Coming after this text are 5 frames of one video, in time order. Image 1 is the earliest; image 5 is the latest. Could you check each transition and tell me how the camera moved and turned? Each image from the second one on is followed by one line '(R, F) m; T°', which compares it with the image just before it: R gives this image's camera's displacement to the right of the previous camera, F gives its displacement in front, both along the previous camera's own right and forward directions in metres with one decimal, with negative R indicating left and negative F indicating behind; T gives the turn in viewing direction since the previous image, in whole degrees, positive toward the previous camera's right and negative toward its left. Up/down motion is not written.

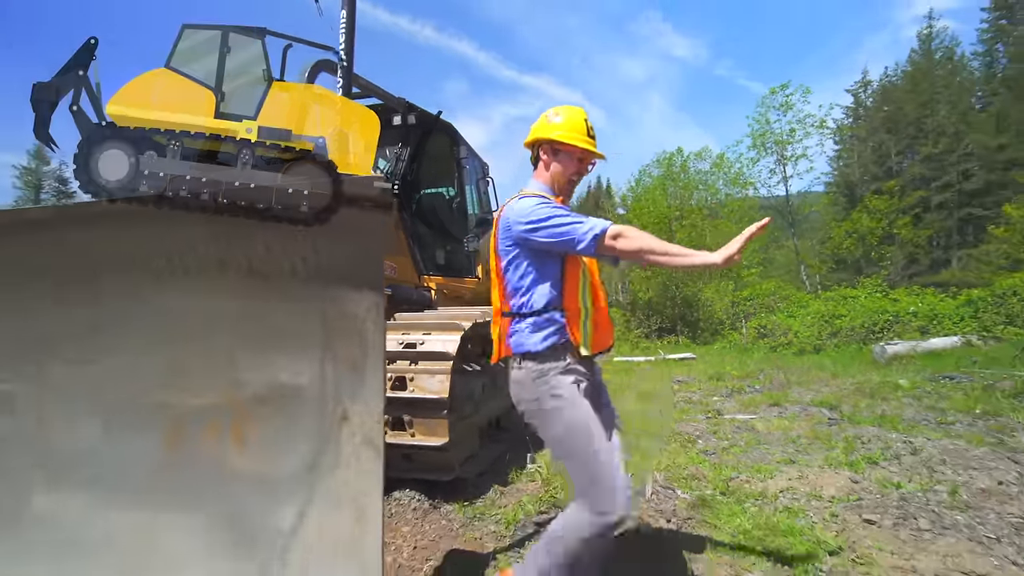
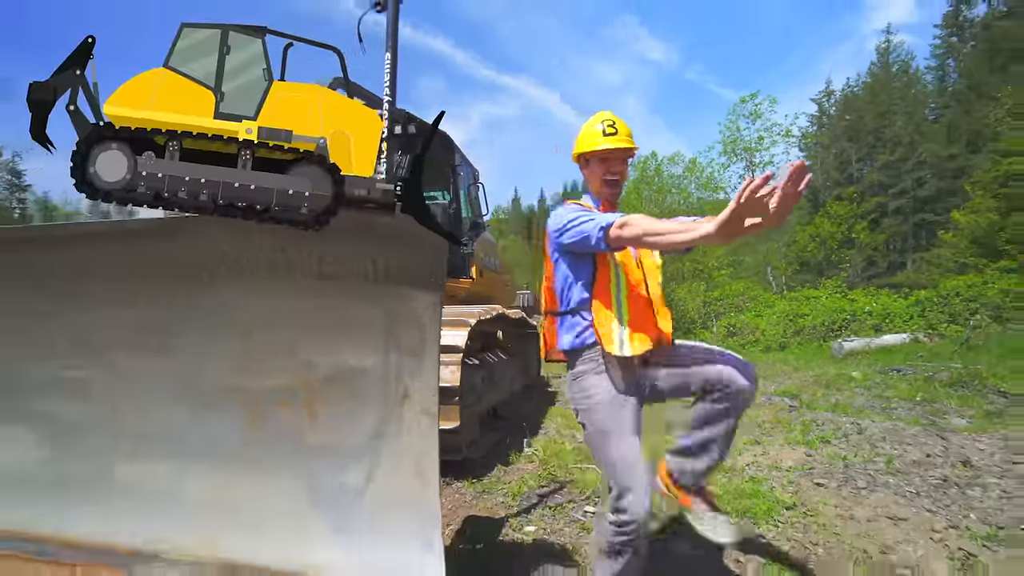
(-0.2, -0.4) m; +3°
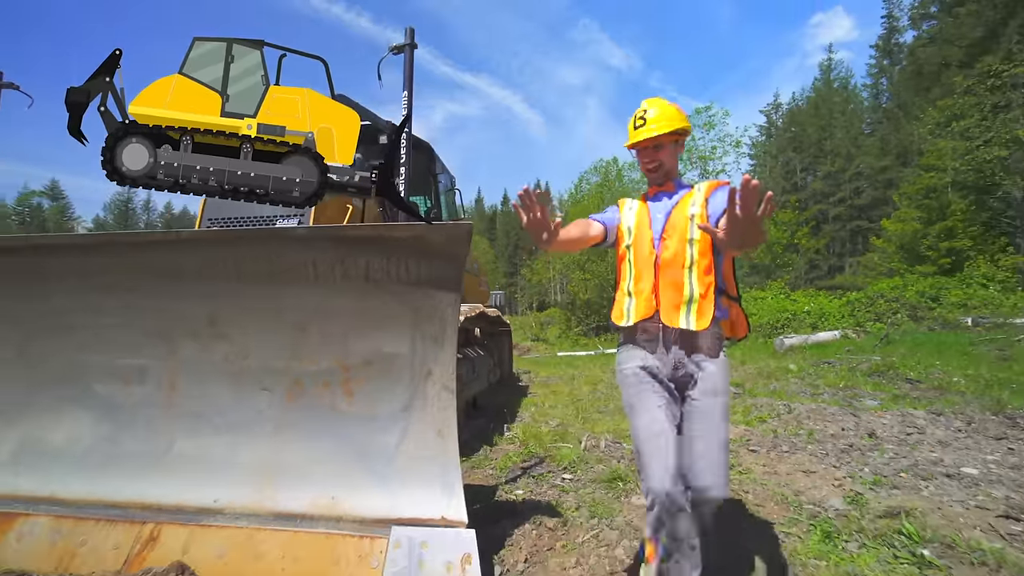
(-0.2, -0.5) m; +5°
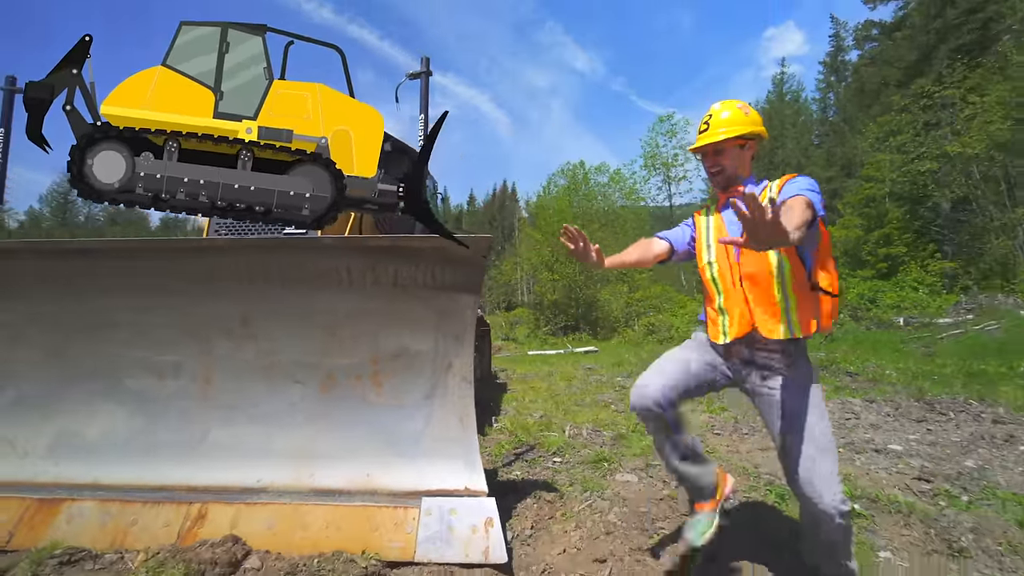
(-0.3, -0.4) m; +4°
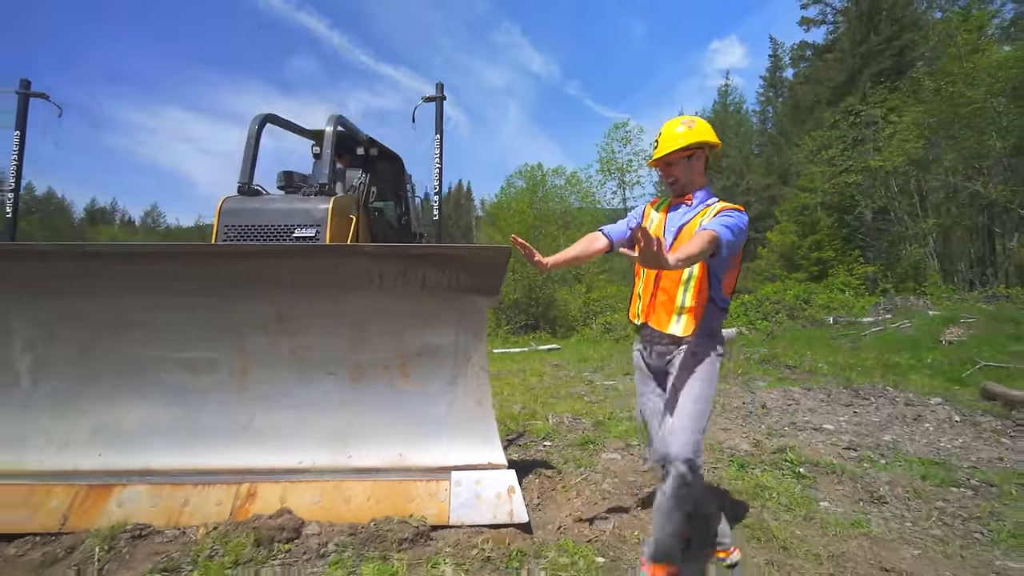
(-0.4, -0.4) m; +6°
